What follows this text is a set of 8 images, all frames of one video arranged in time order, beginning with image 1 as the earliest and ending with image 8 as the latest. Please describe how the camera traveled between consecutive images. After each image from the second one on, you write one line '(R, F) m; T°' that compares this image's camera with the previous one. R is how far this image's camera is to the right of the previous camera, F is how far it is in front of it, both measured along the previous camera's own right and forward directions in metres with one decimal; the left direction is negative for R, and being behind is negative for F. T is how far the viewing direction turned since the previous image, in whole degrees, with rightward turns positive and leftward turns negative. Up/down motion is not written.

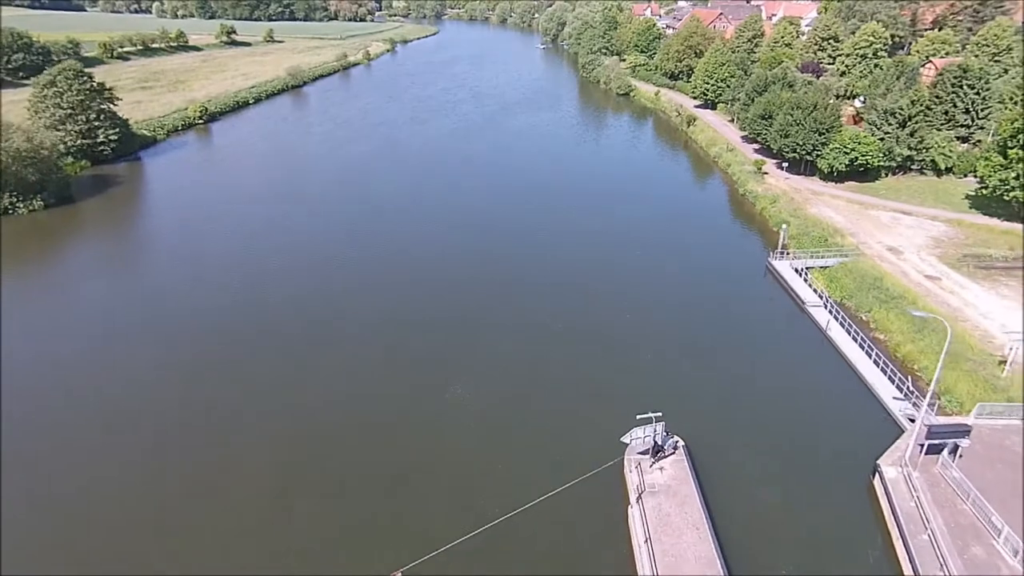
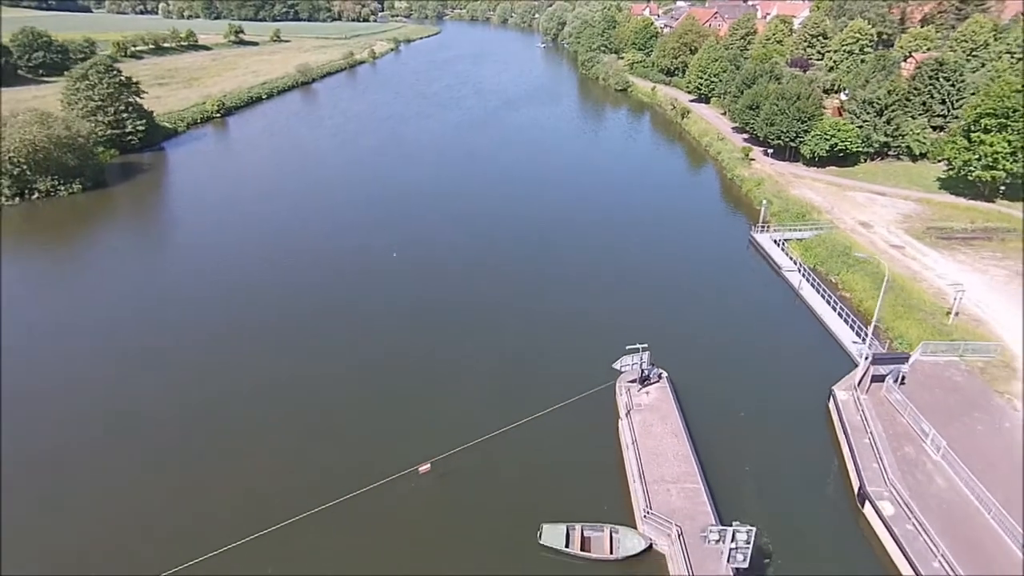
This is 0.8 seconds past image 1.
(-0.2, -1.9) m; 0°
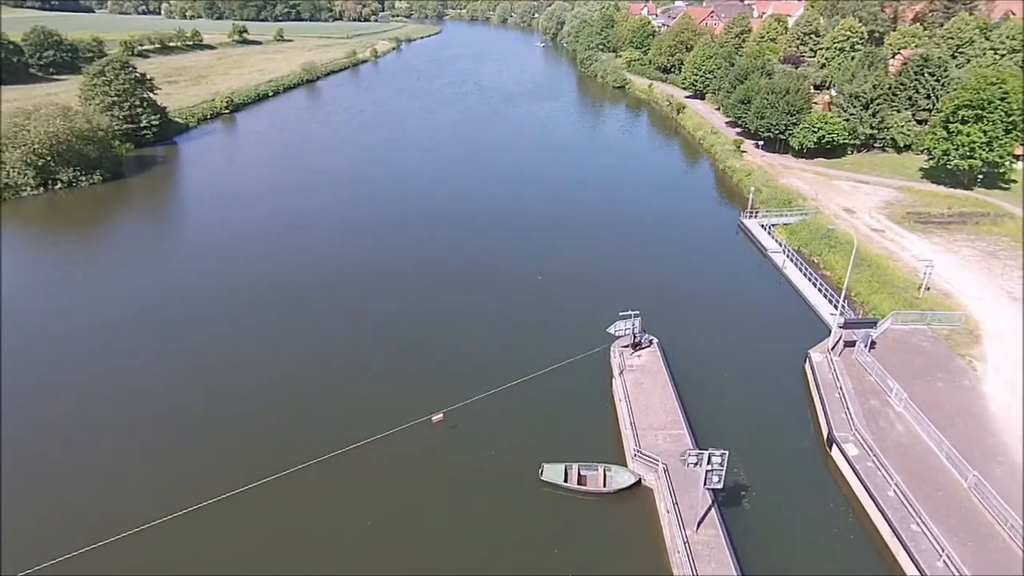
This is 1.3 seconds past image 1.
(-0.1, -1.2) m; 0°
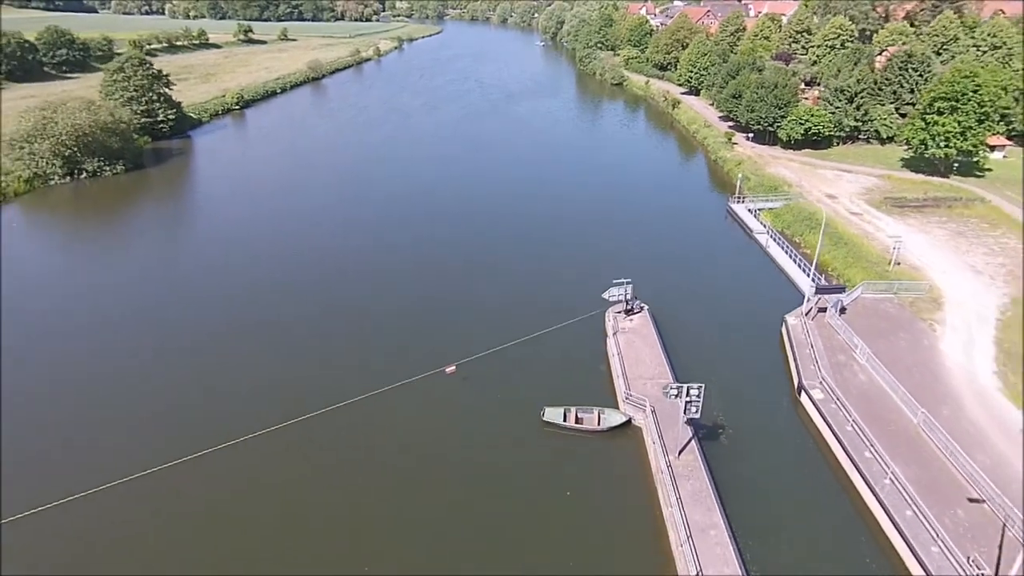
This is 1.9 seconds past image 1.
(-0.1, -1.4) m; 0°
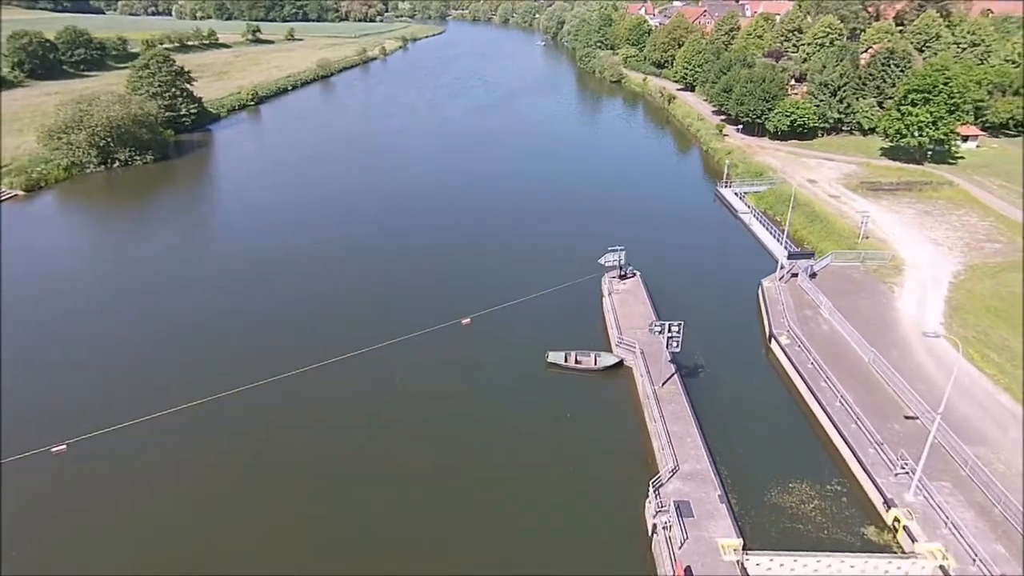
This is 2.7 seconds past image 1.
(-0.2, -1.9) m; 0°
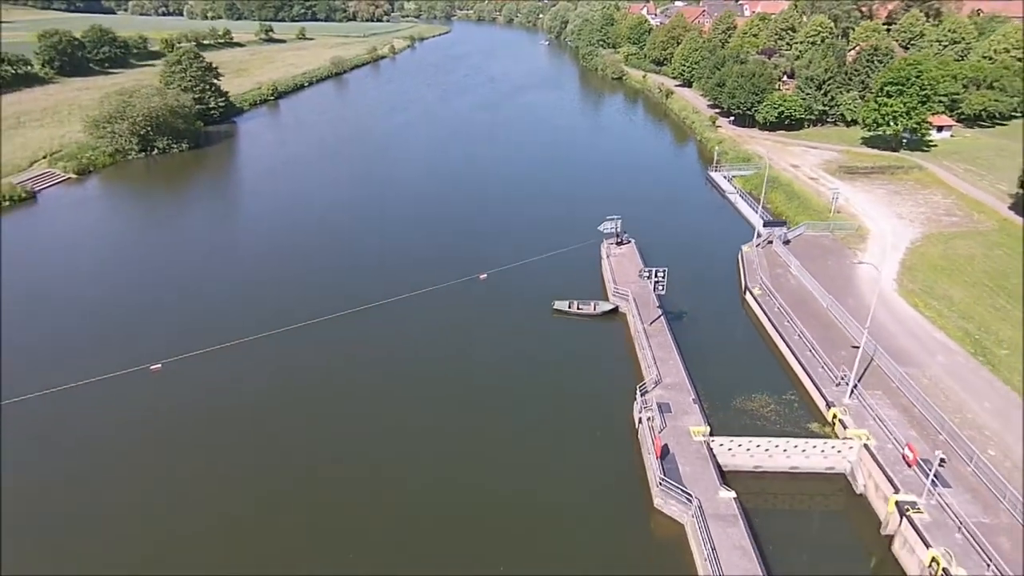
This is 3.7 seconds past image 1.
(-0.2, -2.4) m; 0°
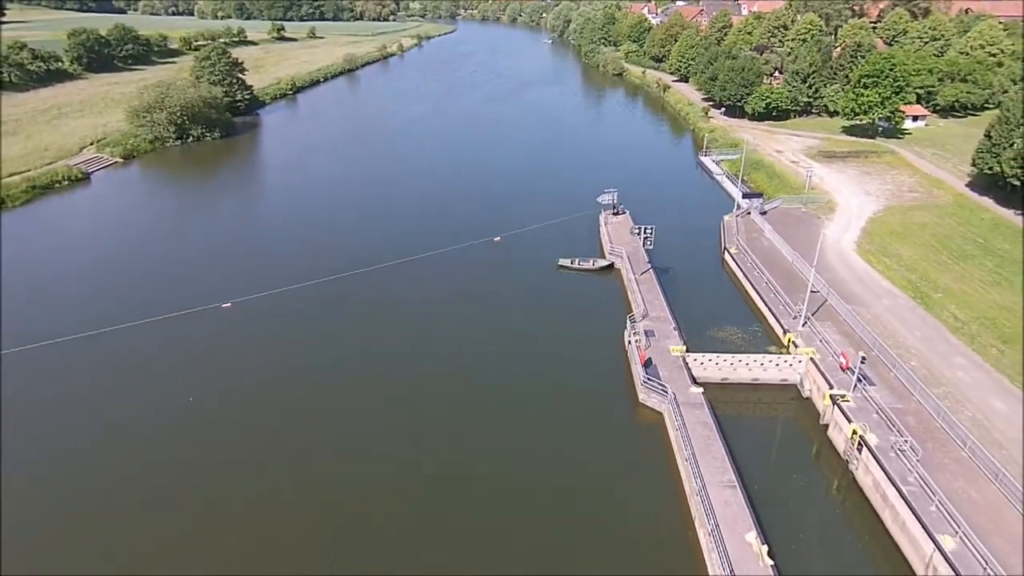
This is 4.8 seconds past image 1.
(-0.2, -2.7) m; 0°
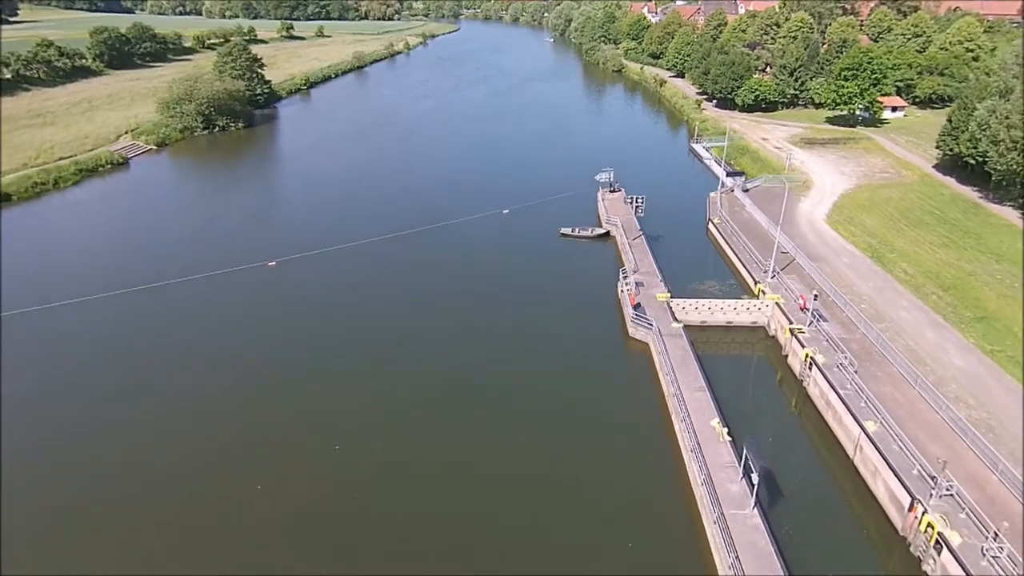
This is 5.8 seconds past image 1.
(-0.2, -2.4) m; 0°
